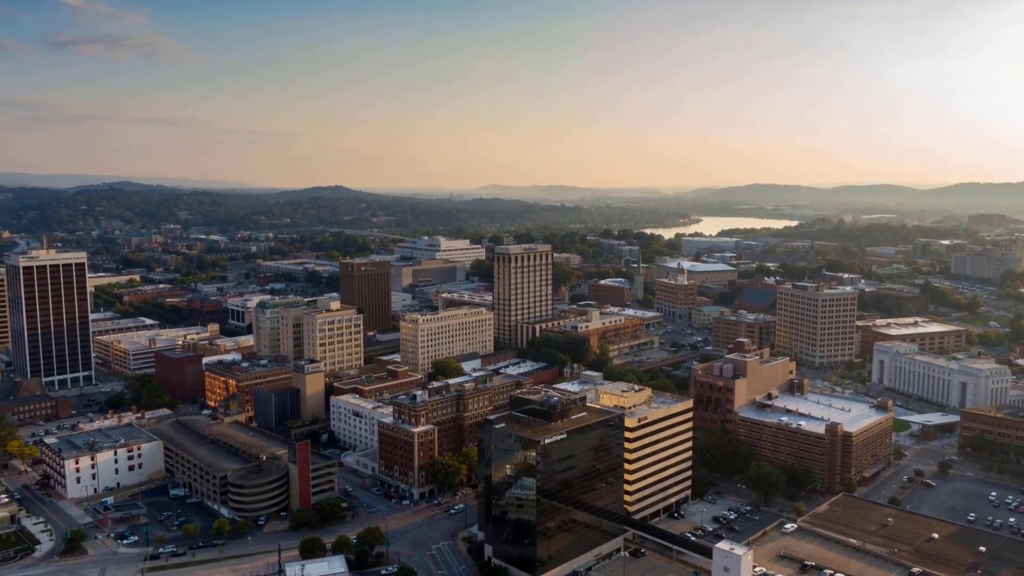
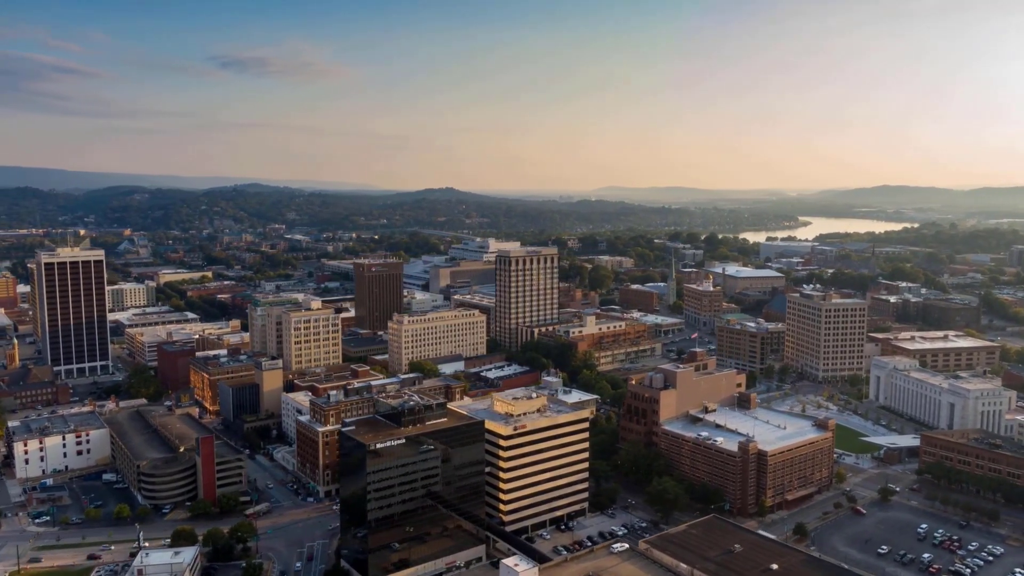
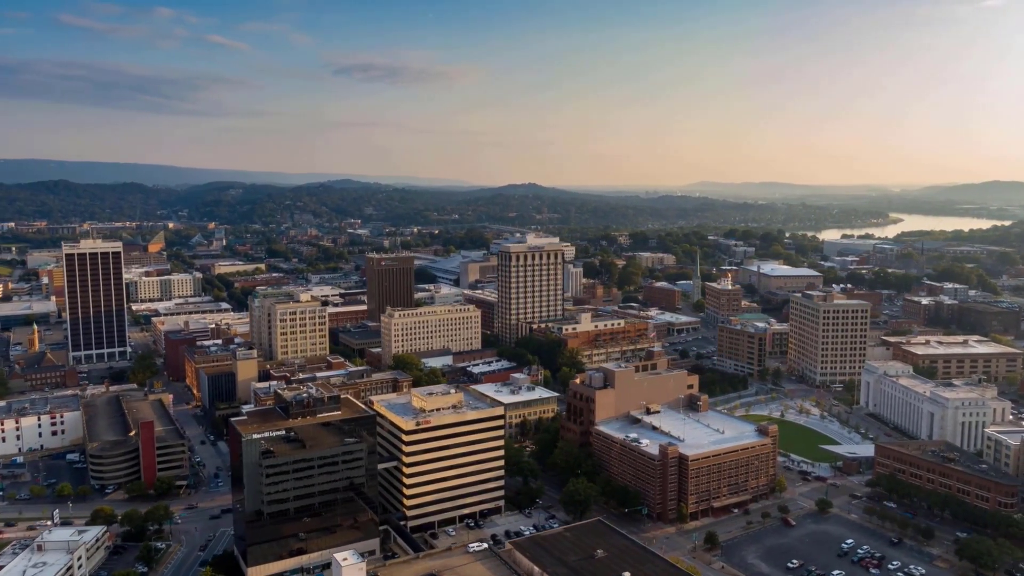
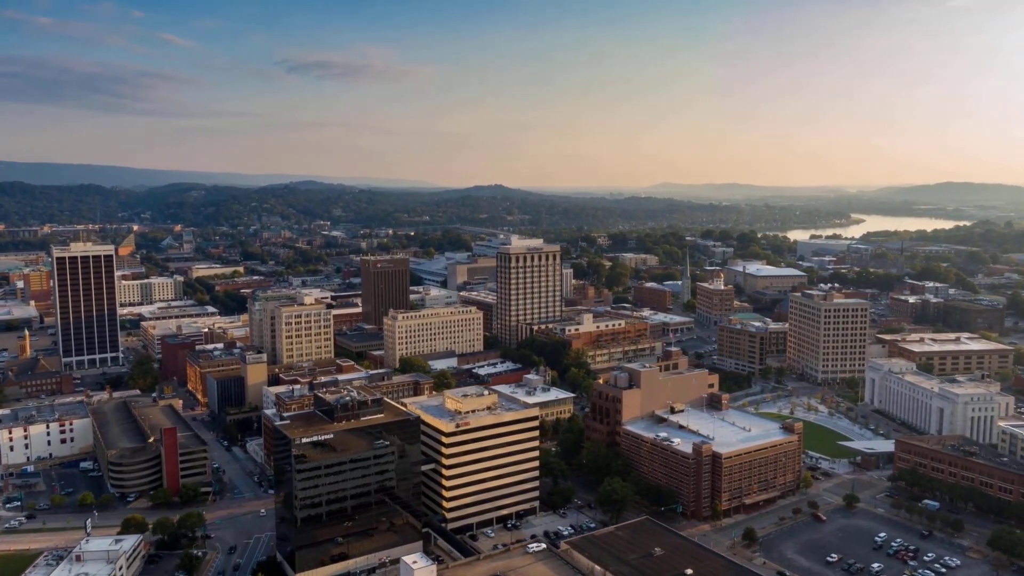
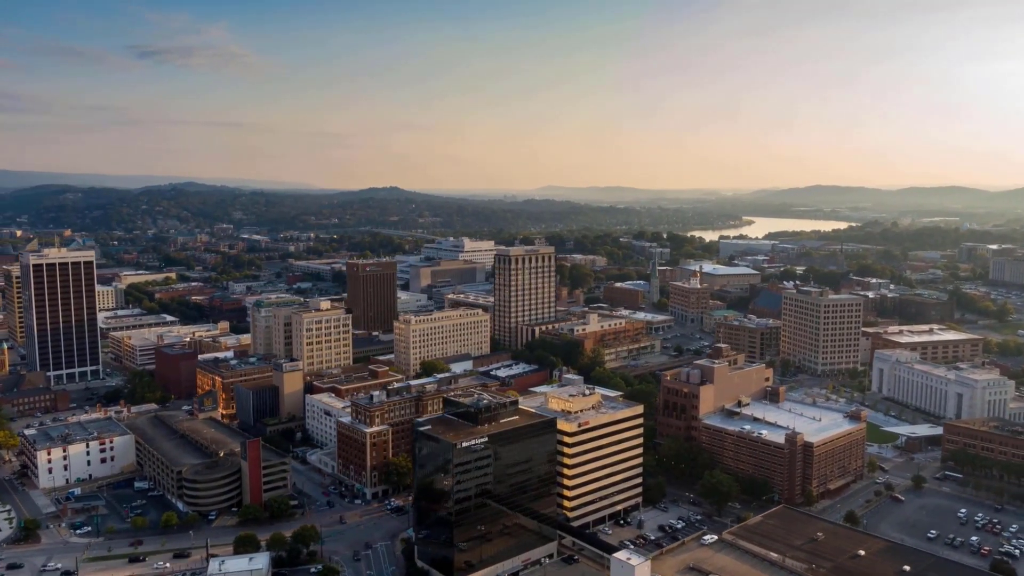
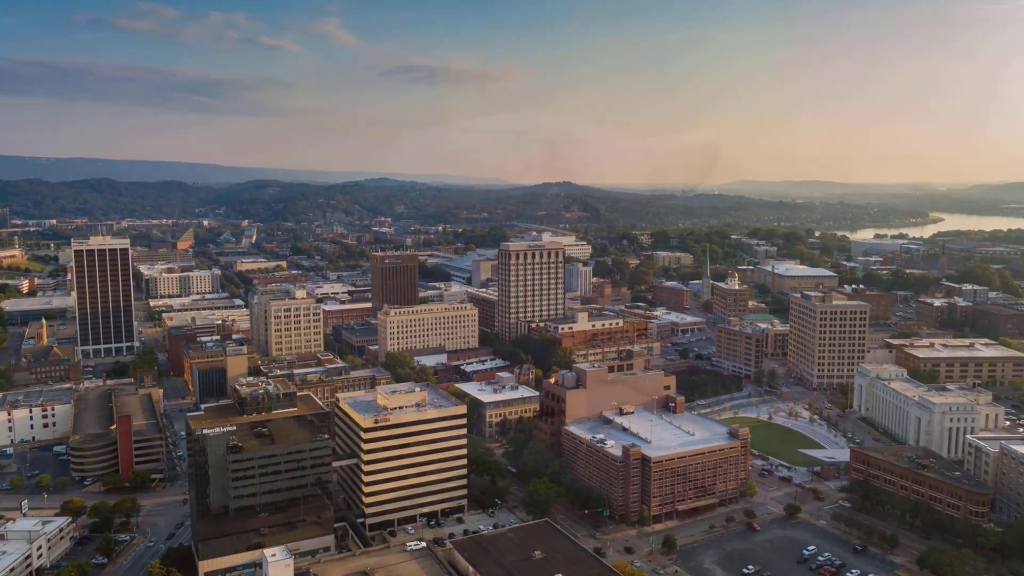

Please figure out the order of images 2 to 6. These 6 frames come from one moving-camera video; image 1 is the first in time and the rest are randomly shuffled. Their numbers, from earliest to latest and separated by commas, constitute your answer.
5, 2, 4, 3, 6
